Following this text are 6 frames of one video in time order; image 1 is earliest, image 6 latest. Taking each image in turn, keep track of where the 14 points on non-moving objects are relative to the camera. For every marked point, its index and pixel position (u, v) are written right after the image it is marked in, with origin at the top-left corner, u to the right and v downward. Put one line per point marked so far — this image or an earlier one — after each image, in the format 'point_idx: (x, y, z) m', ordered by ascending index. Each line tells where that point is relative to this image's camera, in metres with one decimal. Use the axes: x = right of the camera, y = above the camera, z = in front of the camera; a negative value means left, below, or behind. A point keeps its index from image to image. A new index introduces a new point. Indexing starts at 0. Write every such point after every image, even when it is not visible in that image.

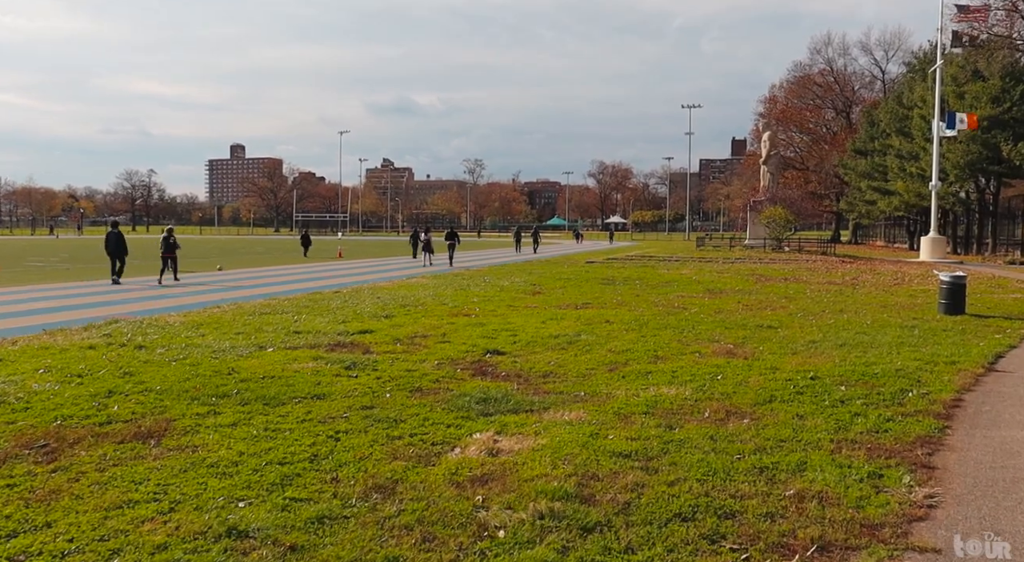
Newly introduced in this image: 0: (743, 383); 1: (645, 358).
0: (+2.2, -1.0, +9.0) m
1: (+1.5, -0.9, +10.6) m
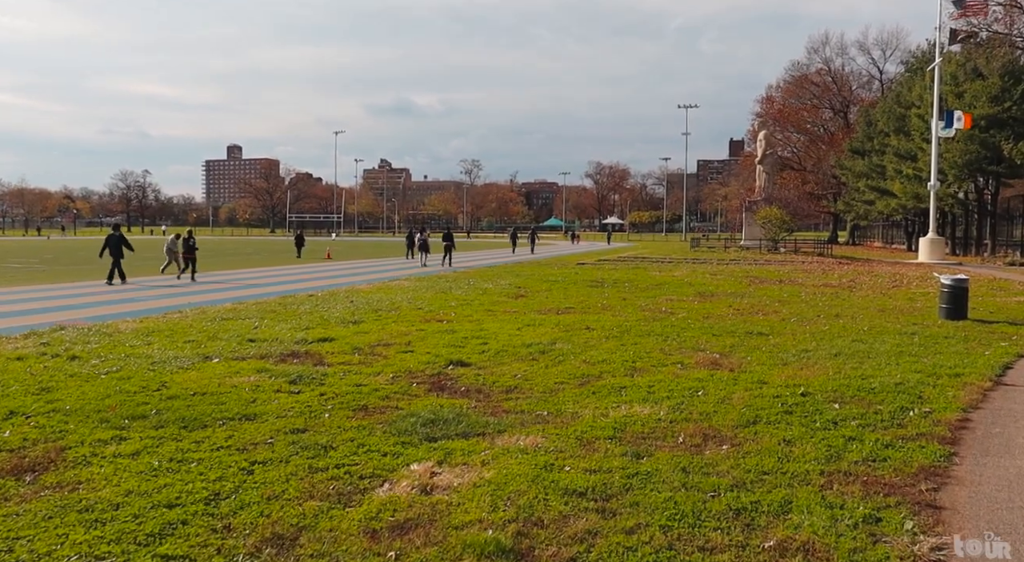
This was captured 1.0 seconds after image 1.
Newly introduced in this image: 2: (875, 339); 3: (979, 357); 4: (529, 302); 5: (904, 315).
0: (+1.9, -1.1, +8.1) m
1: (+1.2, -1.0, +9.7) m
2: (+5.0, -0.8, +12.7) m
3: (+5.6, -0.9, +11.1) m
4: (+0.4, -0.4, +18.9) m
5: (+7.0, -0.6, +16.4) m
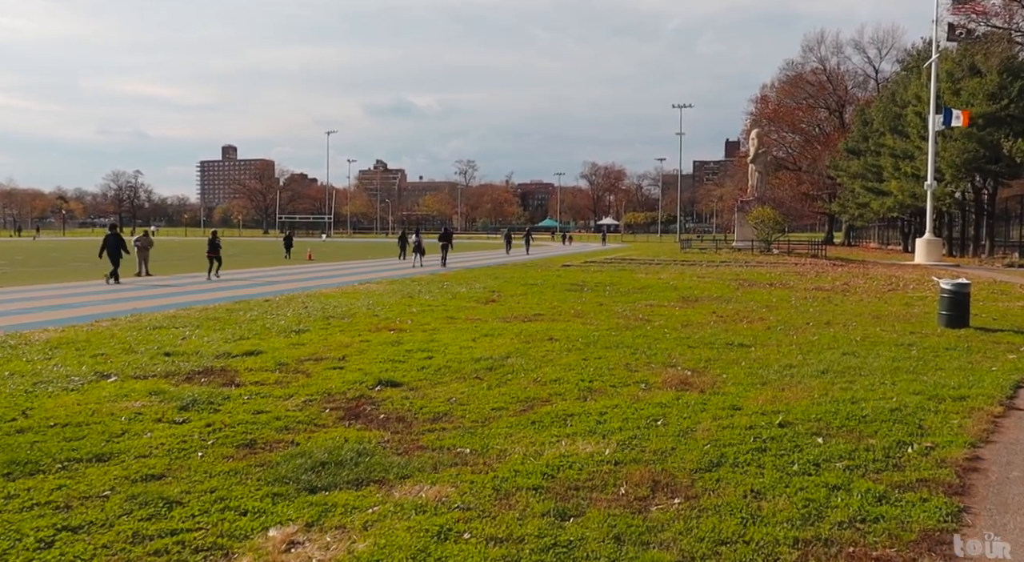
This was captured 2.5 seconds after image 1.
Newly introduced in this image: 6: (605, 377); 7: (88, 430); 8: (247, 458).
0: (+1.3, -1.1, +6.8) m
1: (+0.6, -1.0, +8.4) m
2: (+4.4, -0.9, +11.4) m
3: (+5.0, -1.0, +9.8) m
4: (-0.2, -0.5, +17.6) m
5: (+6.4, -0.7, +15.1) m
6: (+0.9, -1.0, +9.3) m
7: (-3.1, -1.1, +6.7) m
8: (-1.7, -1.2, +6.1) m
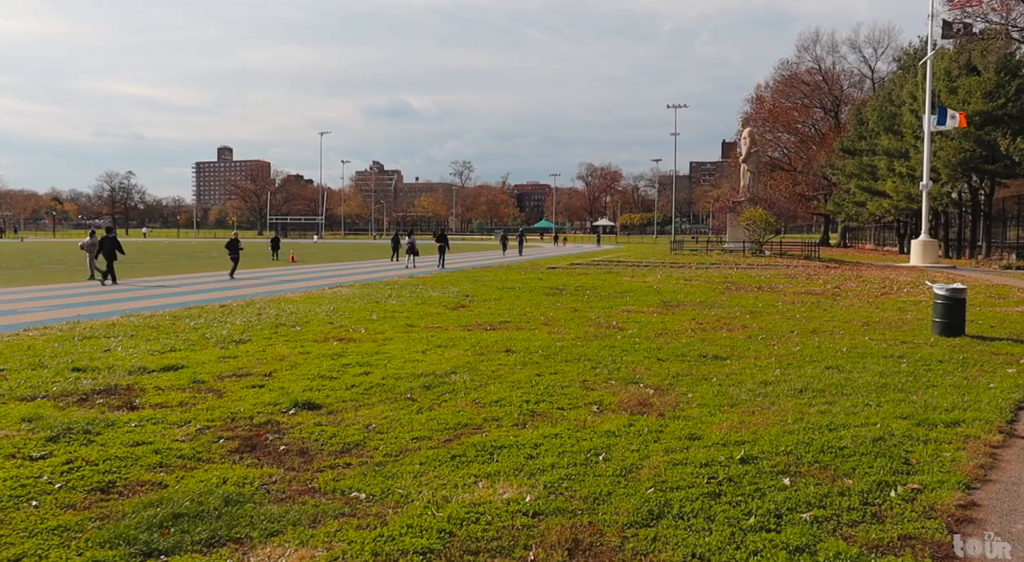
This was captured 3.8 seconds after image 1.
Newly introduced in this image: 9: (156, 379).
0: (+0.7, -1.2, +5.7) m
1: (0.0, -1.1, +7.4) m
2: (+3.8, -1.0, +10.3) m
3: (+4.5, -1.1, +8.8) m
4: (-0.8, -0.6, +16.5) m
5: (+5.8, -0.8, +14.1) m
6: (+0.4, -1.0, +8.3) m
7: (-3.6, -1.2, +5.7) m
8: (-2.3, -1.2, +5.1) m
9: (-3.5, -1.0, +9.2) m
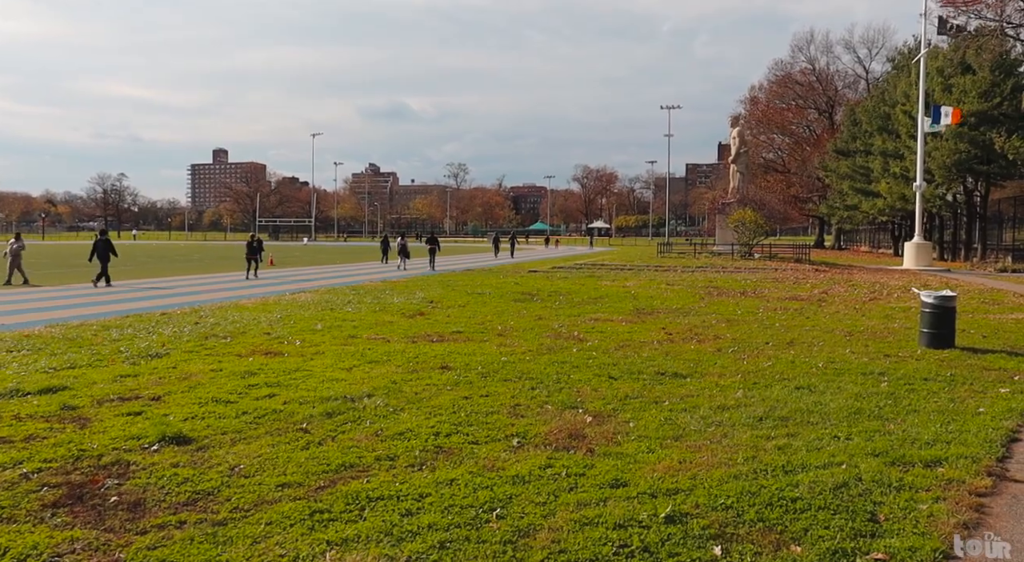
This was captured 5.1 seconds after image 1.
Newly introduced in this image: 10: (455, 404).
0: (+0.1, -1.3, +4.6) m
1: (-0.7, -1.2, +6.2) m
2: (+3.2, -1.0, +9.2) m
3: (+3.8, -1.1, +7.6) m
4: (-1.5, -0.7, +15.4) m
5: (+5.1, -0.9, +13.0) m
6: (-0.3, -1.1, +7.1) m
7: (-4.3, -1.2, +4.5) m
8: (-3.0, -1.3, +3.9) m
9: (-4.2, -1.1, +8.0) m
10: (-0.5, -1.1, +8.1) m
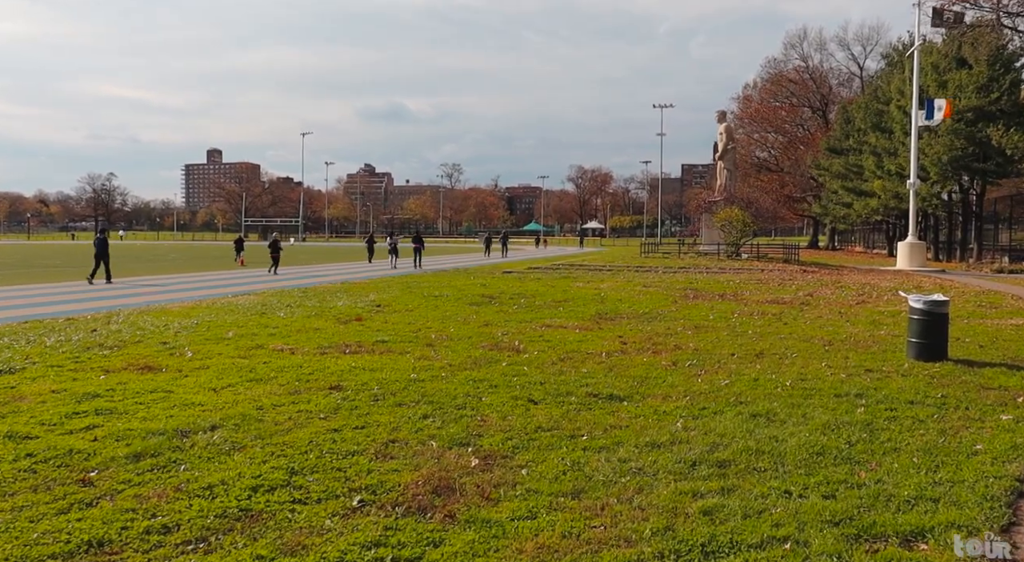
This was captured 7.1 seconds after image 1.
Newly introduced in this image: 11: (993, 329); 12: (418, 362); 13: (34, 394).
0: (-0.8, -1.3, +2.9) m
1: (-1.5, -1.2, +4.5) m
2: (+2.3, -1.1, +7.5) m
3: (+2.9, -1.2, +6.0) m
4: (-2.4, -0.7, +13.7) m
5: (+4.2, -0.9, +11.3) m
6: (-1.2, -1.2, +5.5) m
7: (-5.2, -1.3, +2.8) m
8: (-3.8, -1.3, +2.2) m
9: (-5.1, -1.1, +6.3) m
10: (-1.3, -1.1, +6.5) m
11: (+7.2, -0.7, +13.8) m
12: (-1.0, -0.9, +10.2) m
13: (-4.2, -1.0, +8.2) m
